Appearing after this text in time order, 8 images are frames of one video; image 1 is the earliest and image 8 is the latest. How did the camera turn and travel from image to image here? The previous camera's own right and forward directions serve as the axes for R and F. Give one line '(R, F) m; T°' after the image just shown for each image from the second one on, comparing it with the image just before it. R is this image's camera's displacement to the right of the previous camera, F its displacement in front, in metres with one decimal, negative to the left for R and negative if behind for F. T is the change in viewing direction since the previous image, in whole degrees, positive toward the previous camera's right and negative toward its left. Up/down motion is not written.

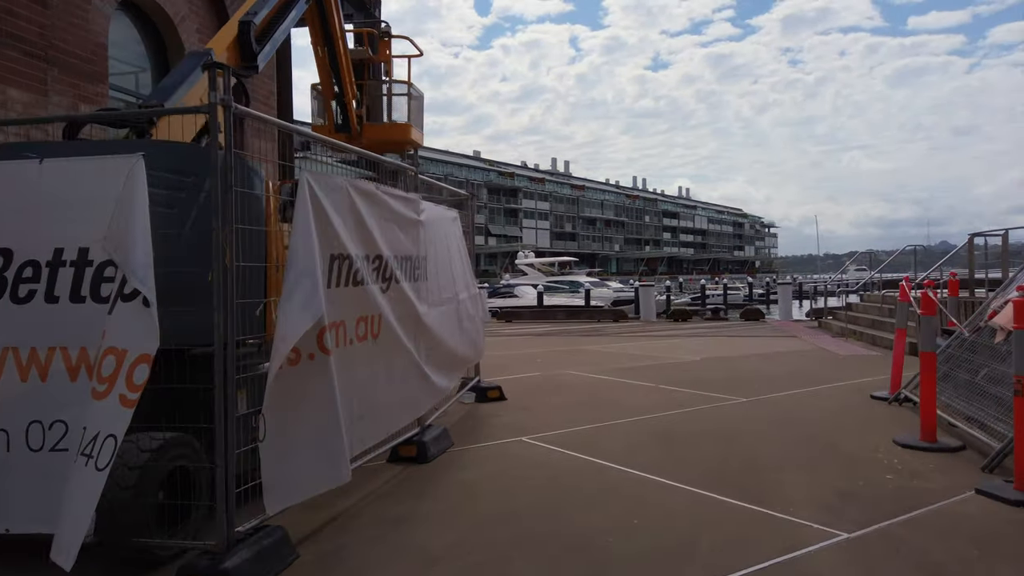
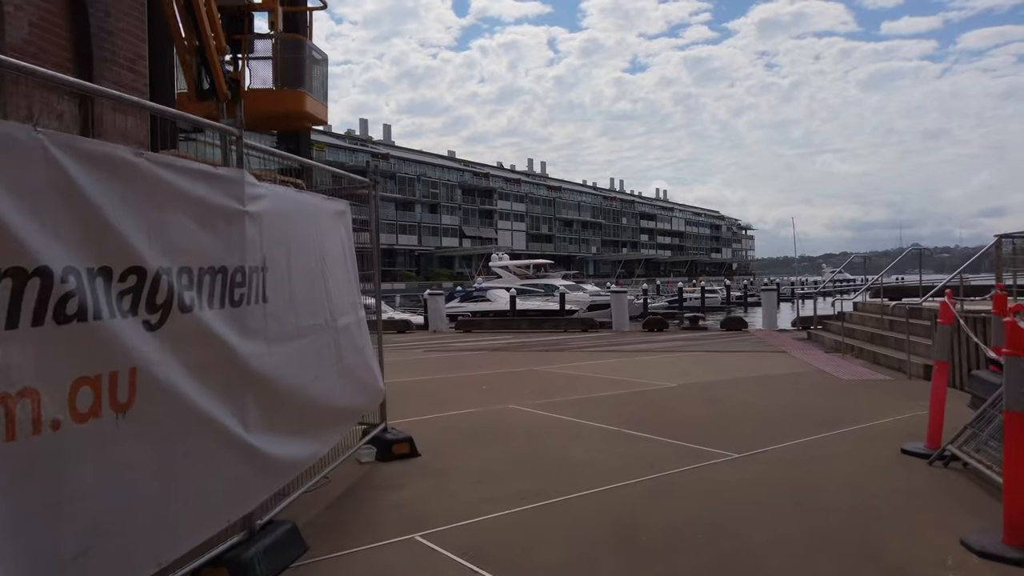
(+0.5, +1.8) m; +2°
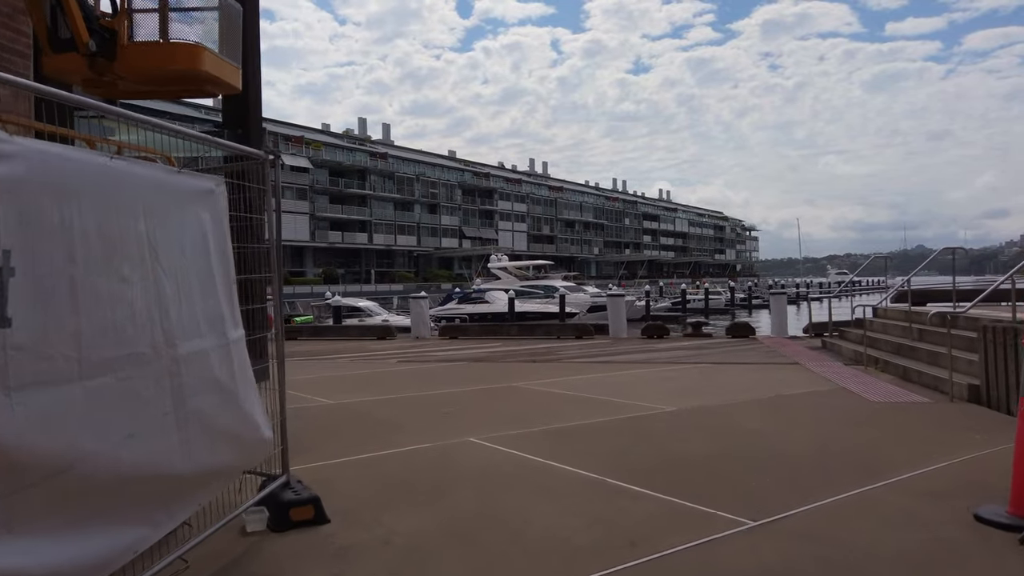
(+0.3, +1.4) m; 0°
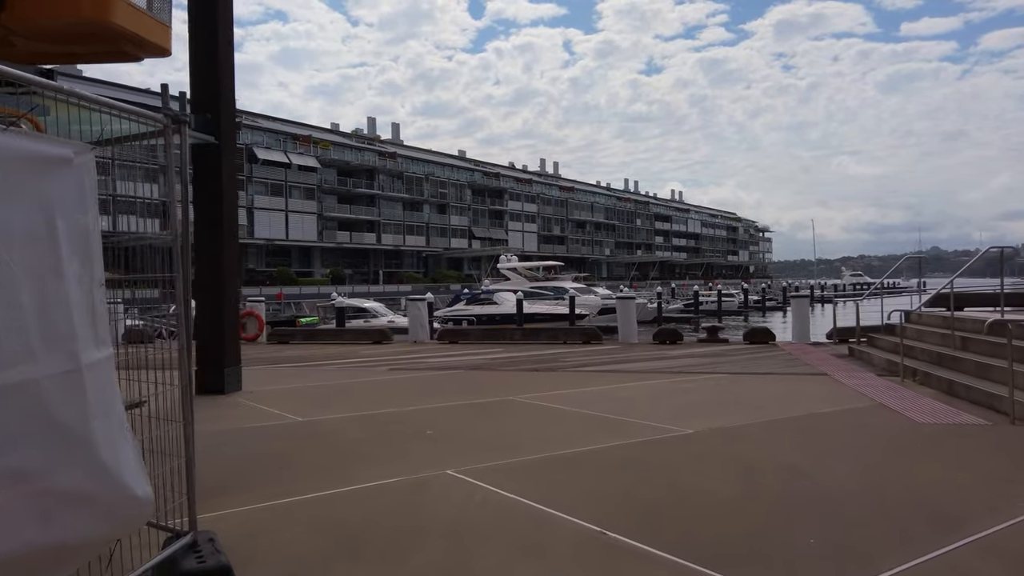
(+0.2, +1.0) m; -1°
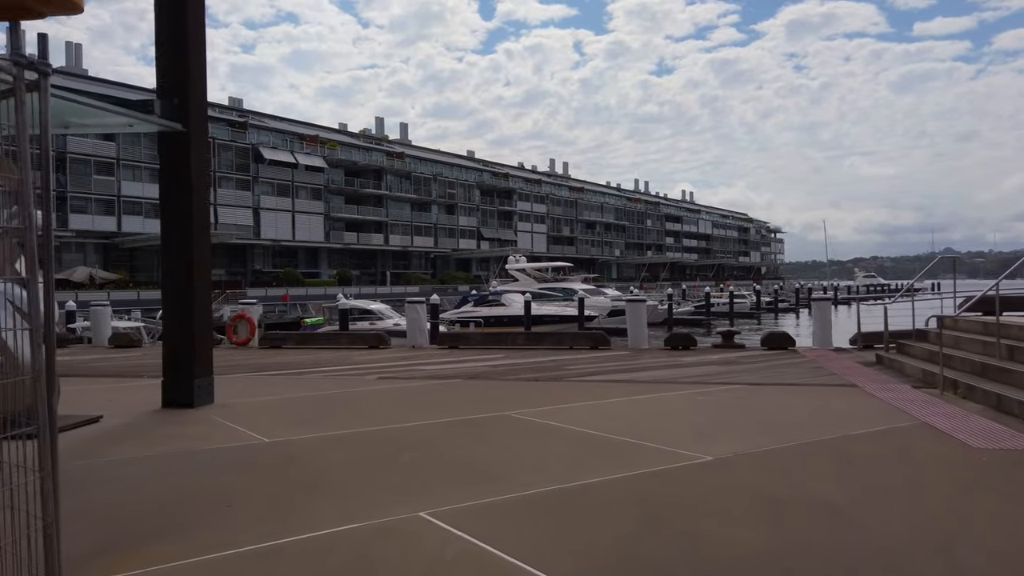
(+0.1, +0.9) m; -1°
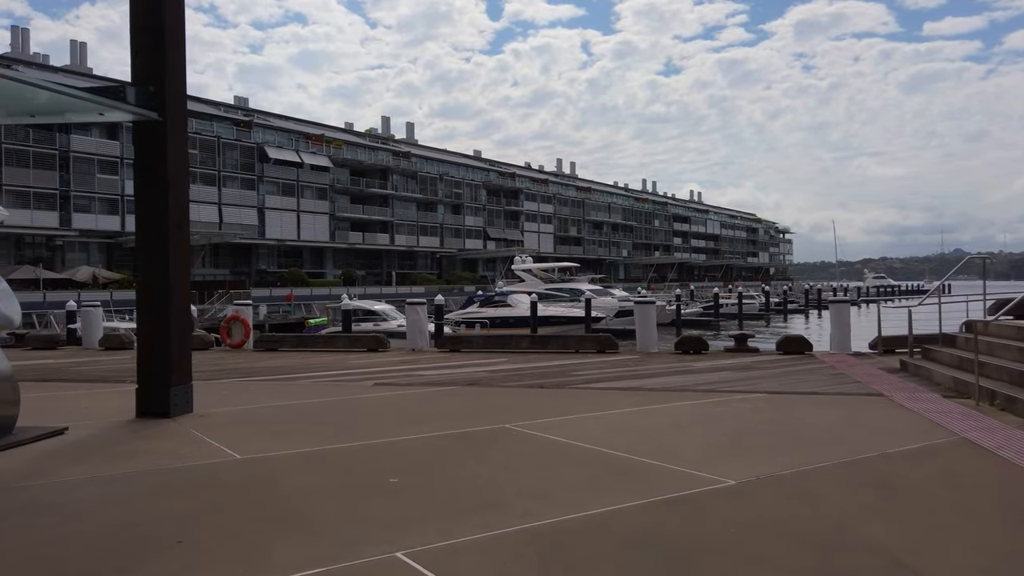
(+0.1, +0.6) m; -1°
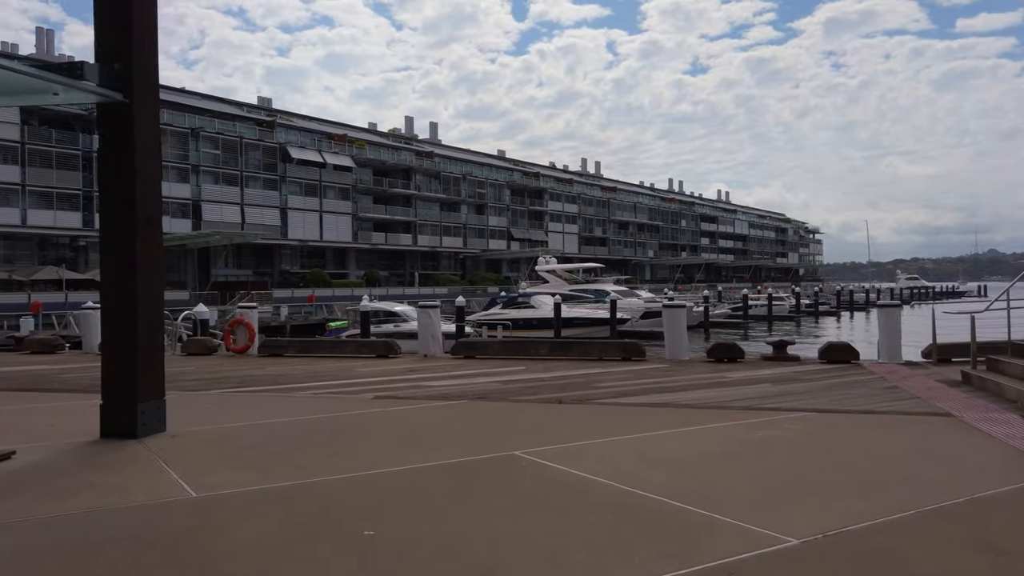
(+0.1, +1.0) m; -2°
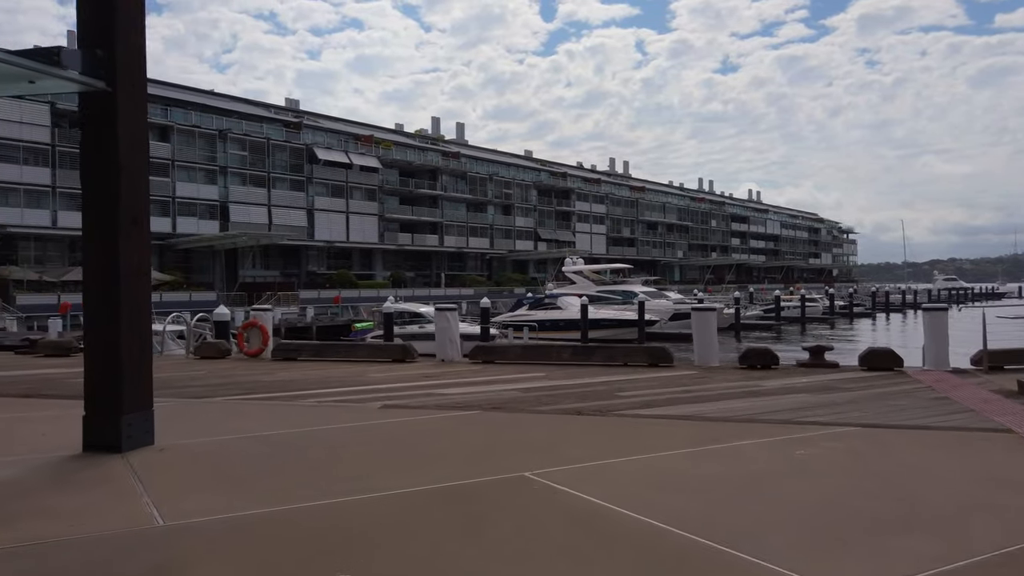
(+0.1, +0.6) m; -2°
